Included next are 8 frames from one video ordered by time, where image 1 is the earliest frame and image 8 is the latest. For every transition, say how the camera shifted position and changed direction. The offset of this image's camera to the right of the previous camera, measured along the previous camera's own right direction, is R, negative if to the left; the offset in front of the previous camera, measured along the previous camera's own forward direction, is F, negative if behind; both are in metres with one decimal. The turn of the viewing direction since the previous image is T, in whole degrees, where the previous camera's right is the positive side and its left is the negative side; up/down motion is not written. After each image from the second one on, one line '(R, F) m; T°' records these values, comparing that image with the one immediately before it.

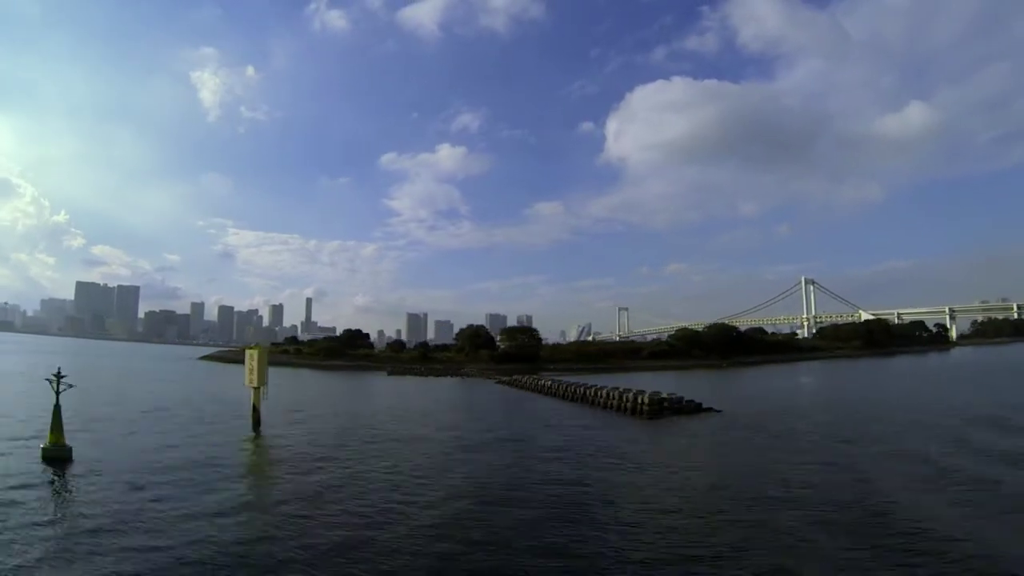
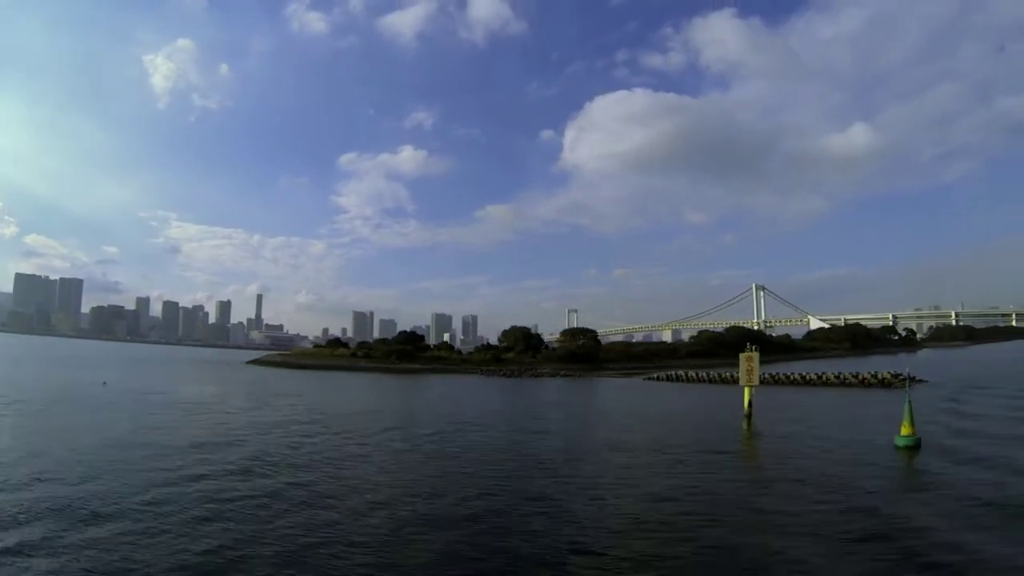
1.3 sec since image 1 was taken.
(-3.6, -0.9) m; +6°
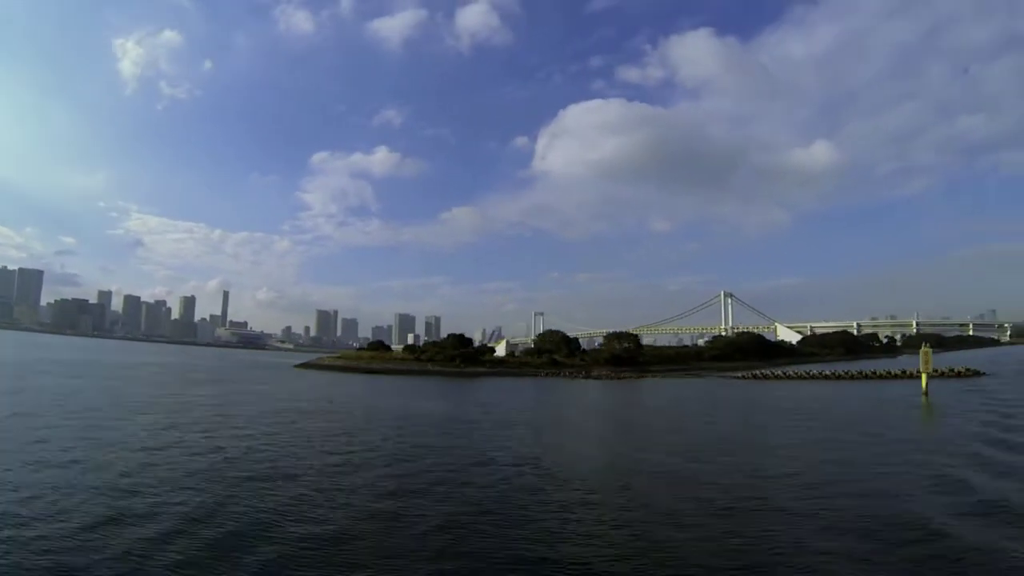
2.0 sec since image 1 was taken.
(-2.9, -1.0) m; +4°
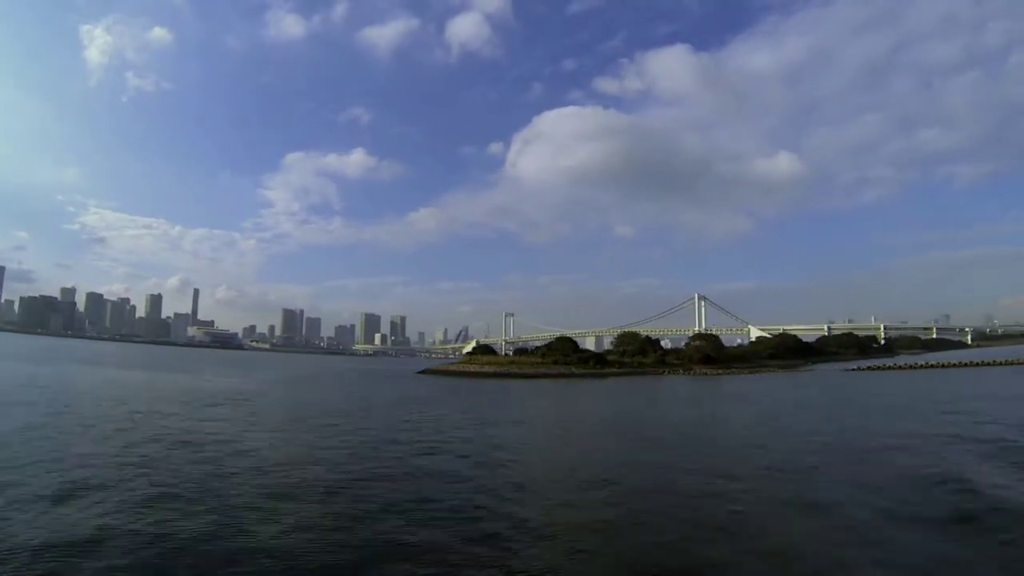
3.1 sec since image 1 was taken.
(-5.1, -1.6) m; +5°
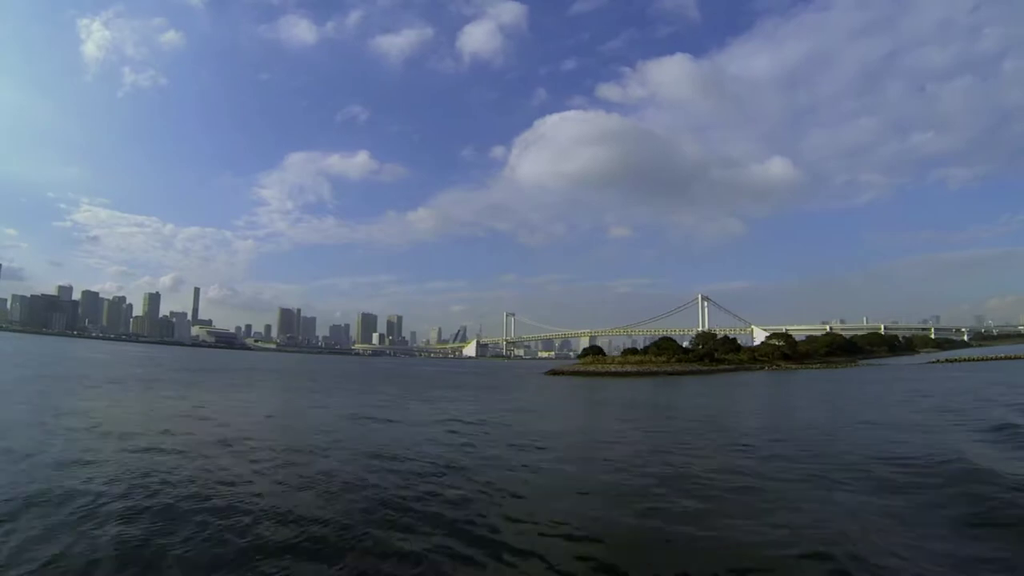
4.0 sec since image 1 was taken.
(-4.3, -1.2) m; +2°
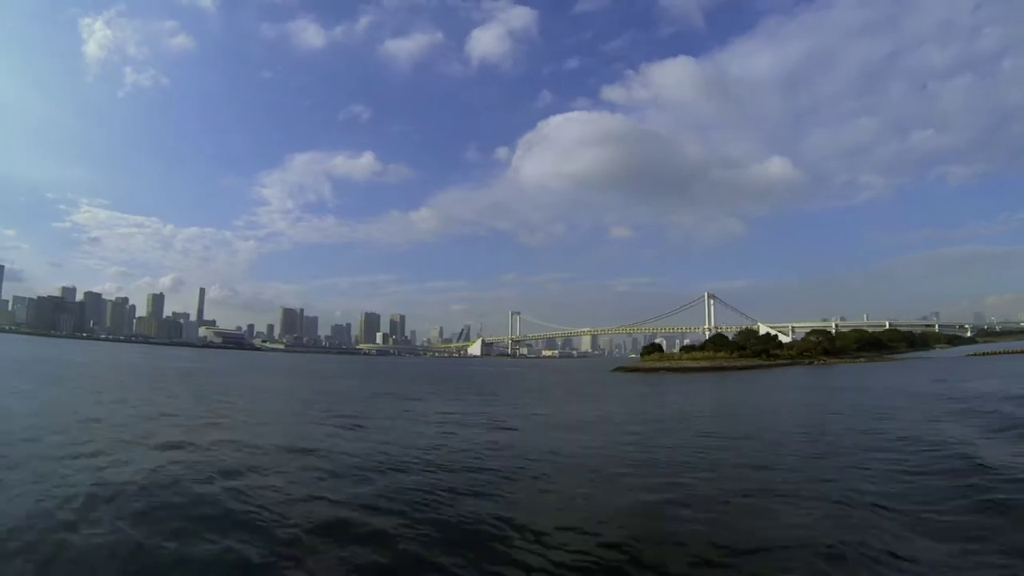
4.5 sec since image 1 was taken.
(-2.4, -0.7) m; +1°
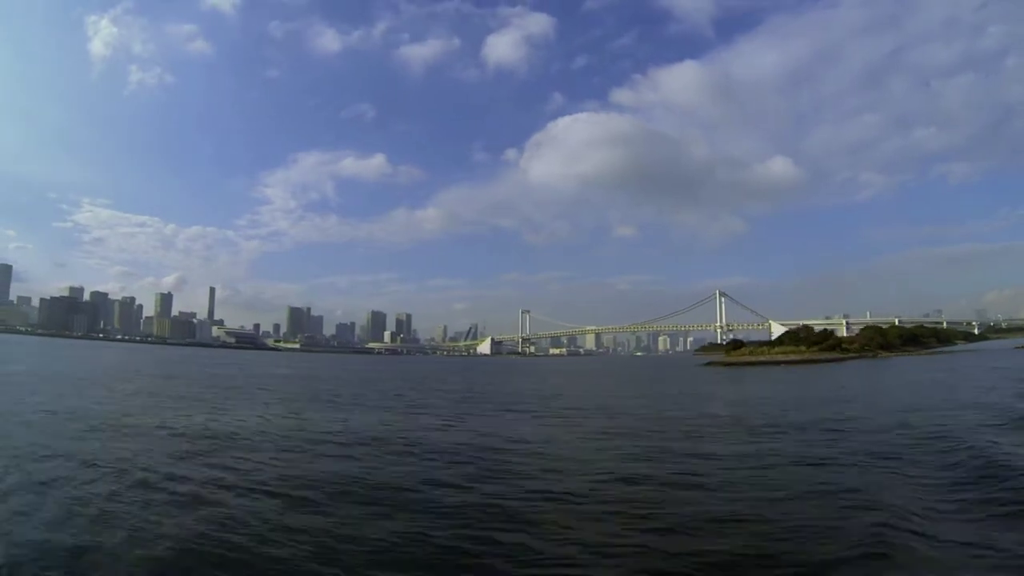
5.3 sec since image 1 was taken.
(-3.7, -1.1) m; +1°
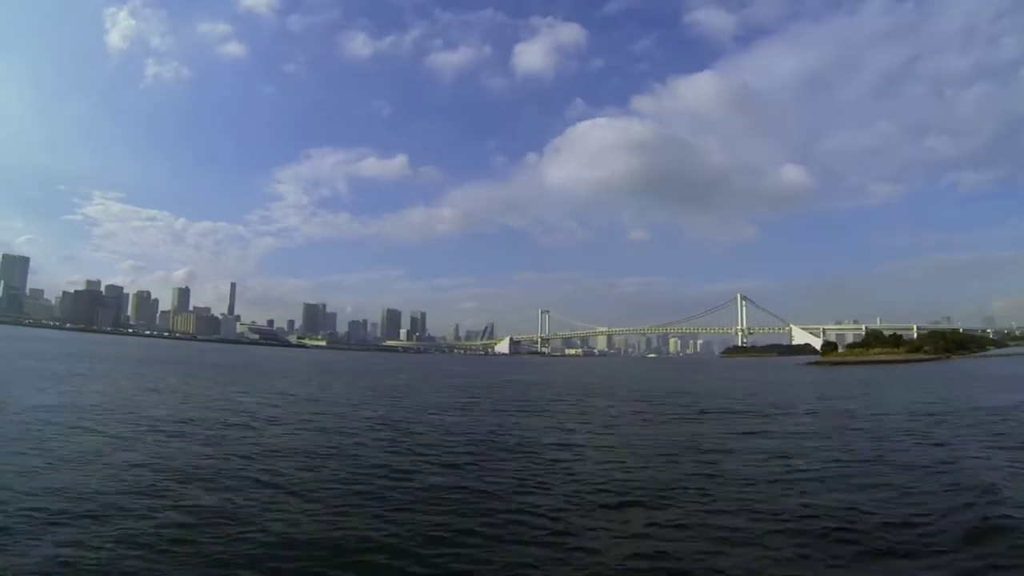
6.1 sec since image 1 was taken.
(-4.7, -1.5) m; +1°
